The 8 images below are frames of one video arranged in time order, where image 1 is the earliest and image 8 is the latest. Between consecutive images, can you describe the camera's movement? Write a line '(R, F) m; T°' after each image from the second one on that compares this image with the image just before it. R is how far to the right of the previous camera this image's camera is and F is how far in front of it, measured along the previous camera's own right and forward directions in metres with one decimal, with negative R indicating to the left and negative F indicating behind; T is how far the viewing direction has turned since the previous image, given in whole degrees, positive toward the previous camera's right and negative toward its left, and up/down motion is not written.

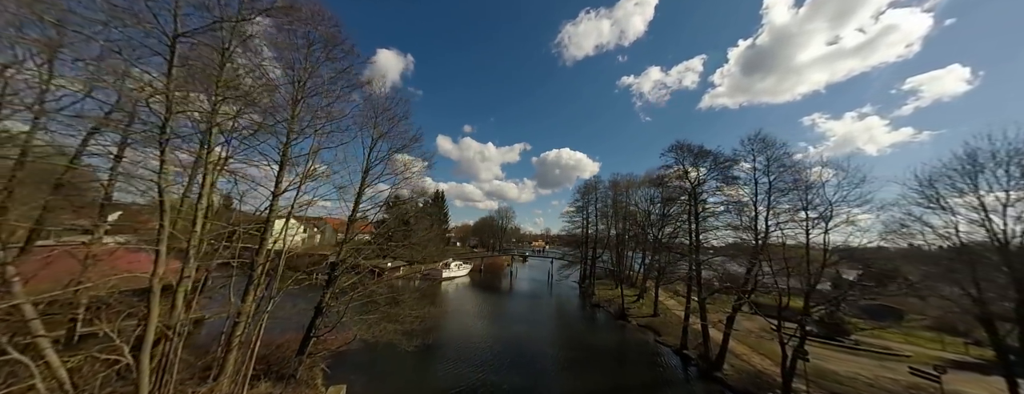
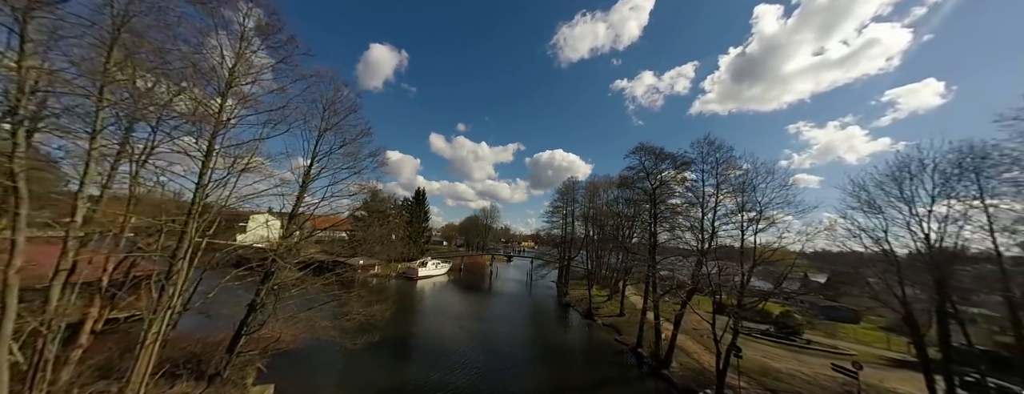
(+1.5, 0.0) m; +2°
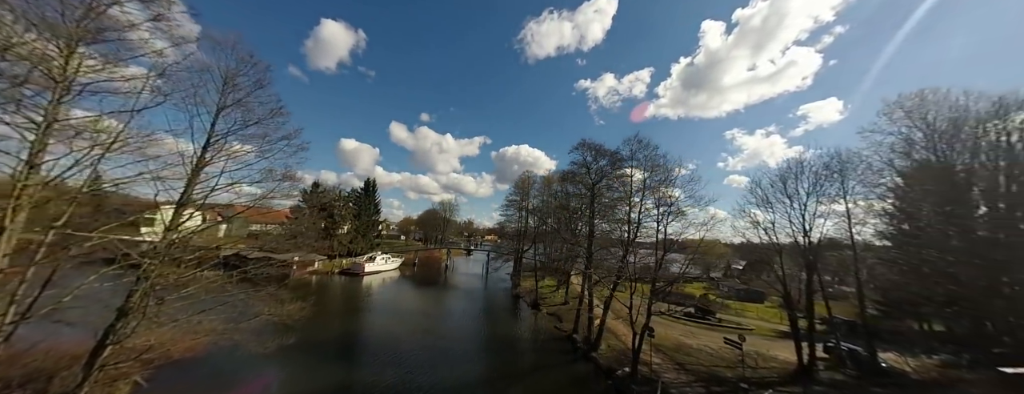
(+1.1, 0.0) m; +8°
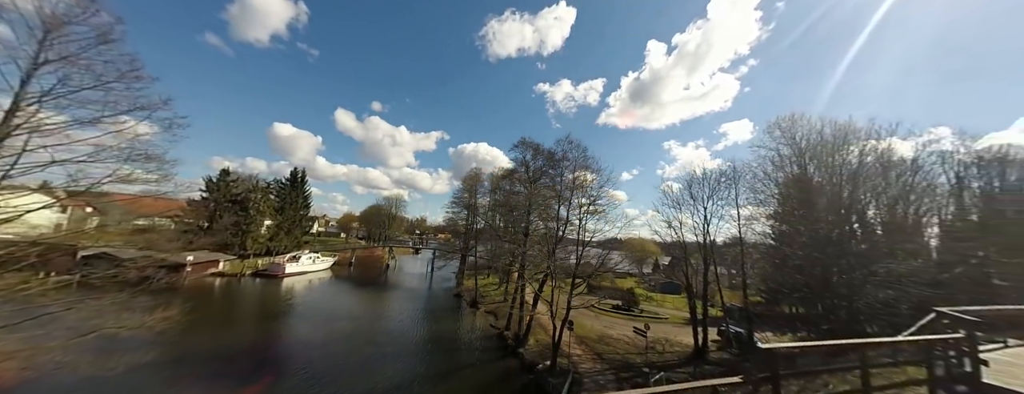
(+1.1, +0.1) m; +10°
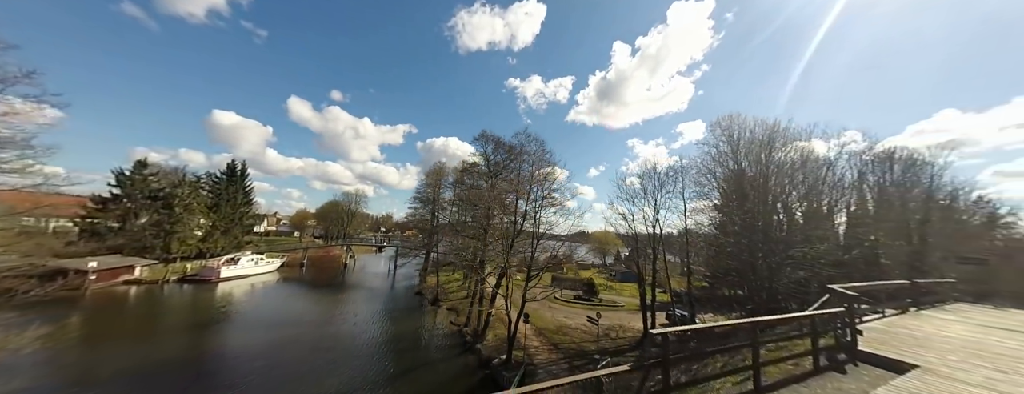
(+0.6, +0.2) m; +6°
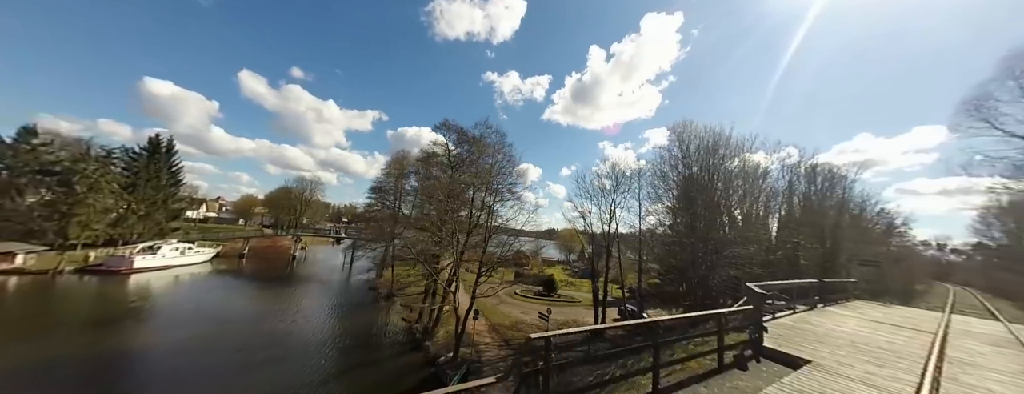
(+0.6, +0.3) m; +6°
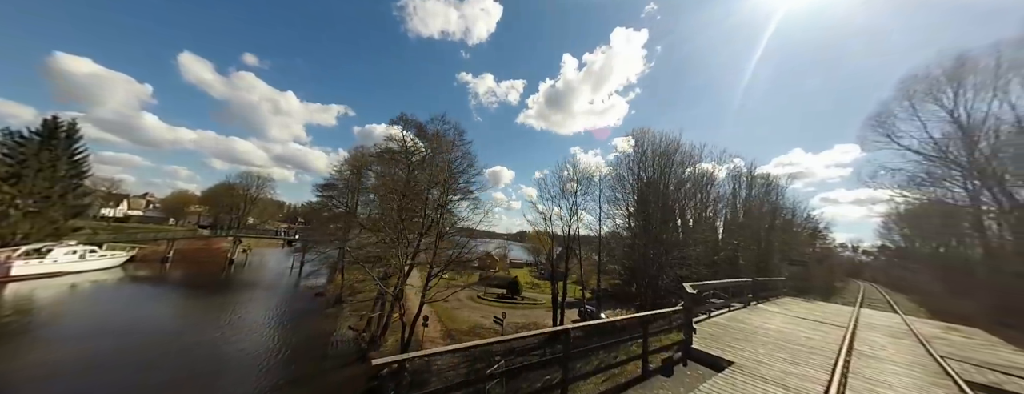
(+0.6, +0.3) m; +6°
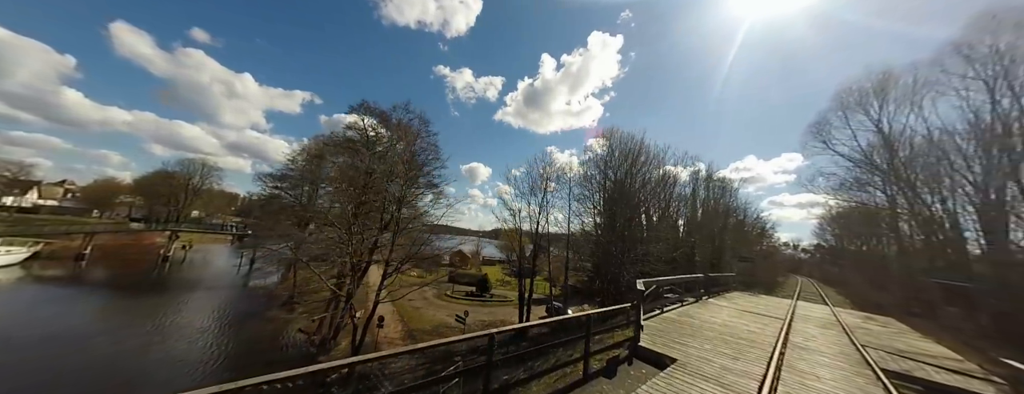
(+0.4, +0.3) m; +5°
